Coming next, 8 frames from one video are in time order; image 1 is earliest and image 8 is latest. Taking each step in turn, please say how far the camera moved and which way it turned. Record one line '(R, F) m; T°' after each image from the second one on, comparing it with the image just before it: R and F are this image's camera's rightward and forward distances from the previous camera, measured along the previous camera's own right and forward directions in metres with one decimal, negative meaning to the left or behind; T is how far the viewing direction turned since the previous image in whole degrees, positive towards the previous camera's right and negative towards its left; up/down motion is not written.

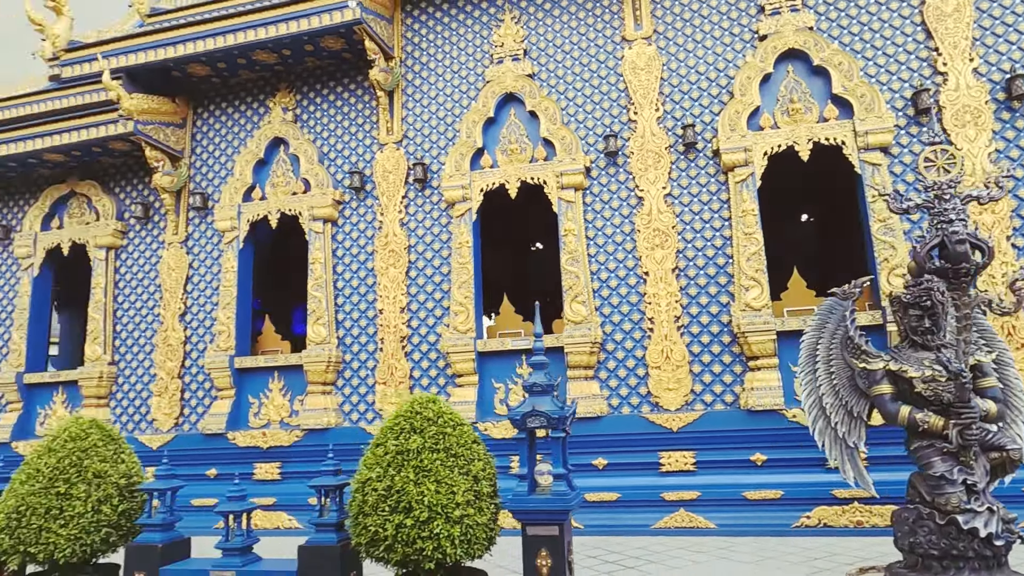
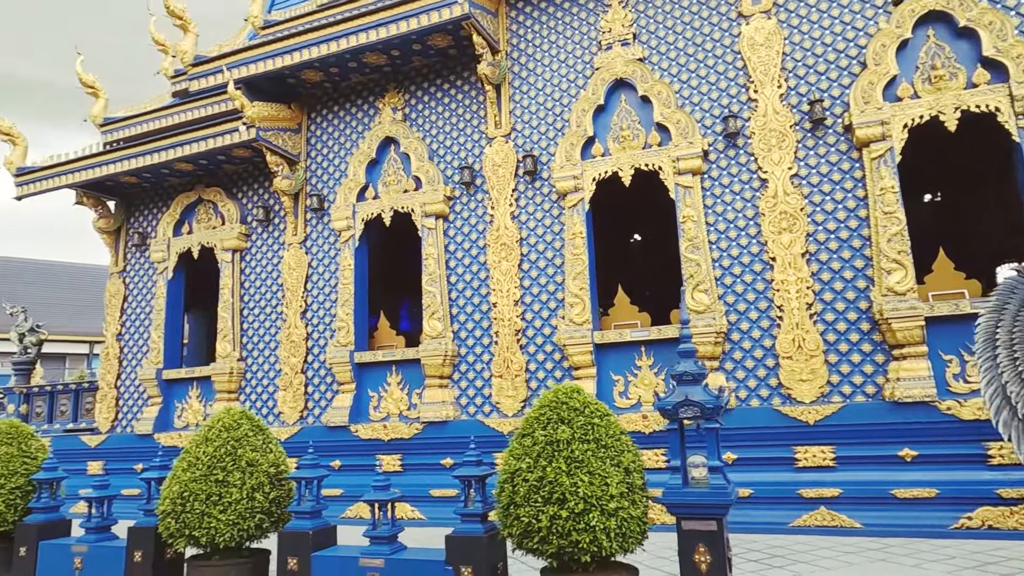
(-0.3, +0.1) m; -7°
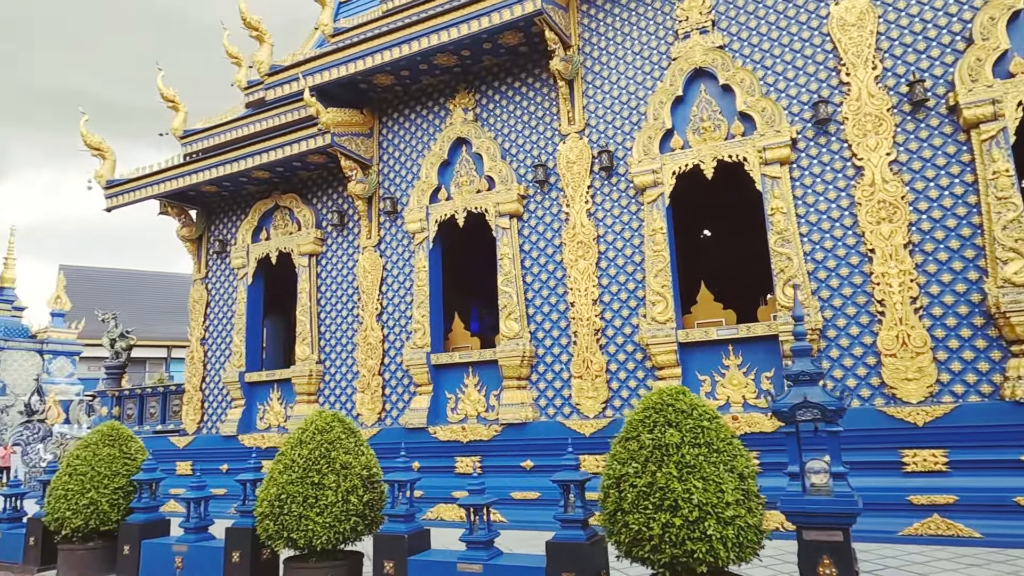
(-0.2, +0.1) m; -5°
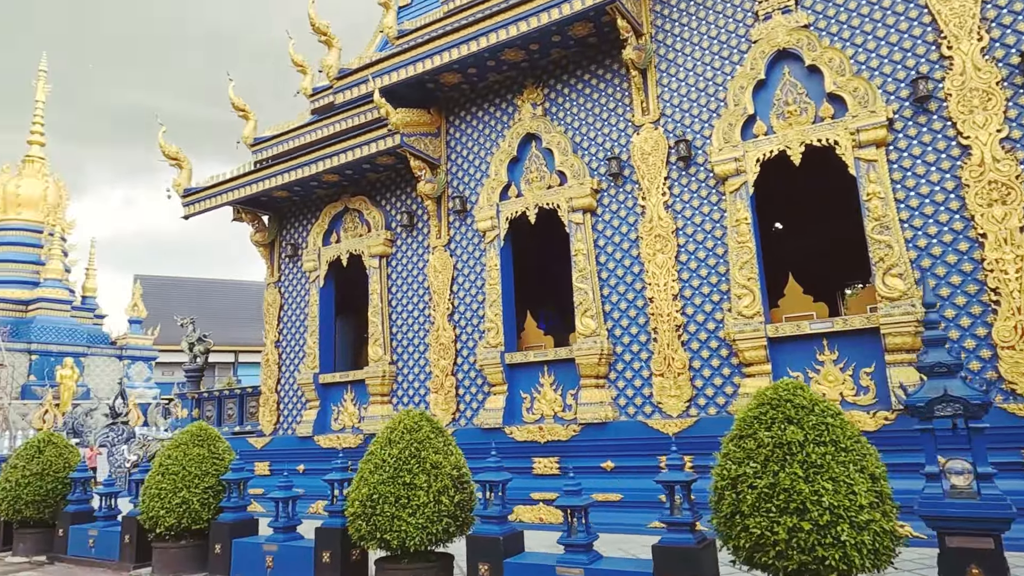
(-0.2, +0.1) m; -5°
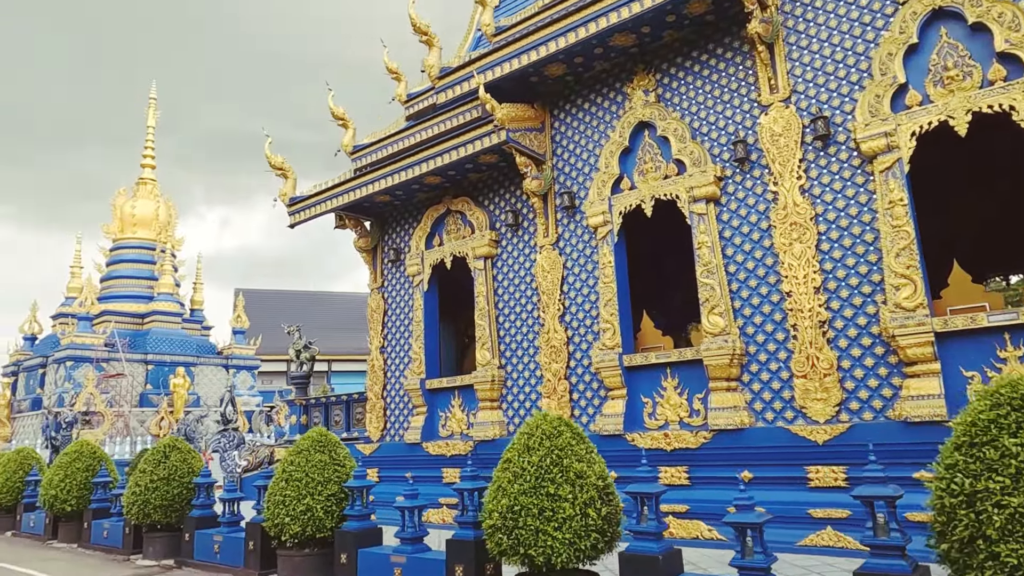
(-0.3, +0.3) m; -7°
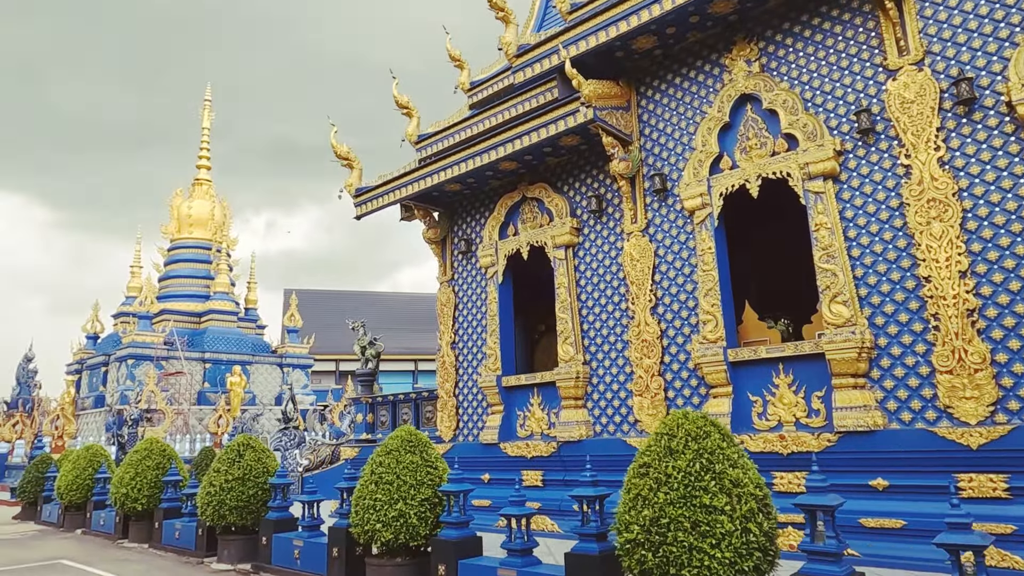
(-0.4, +0.4) m; -3°
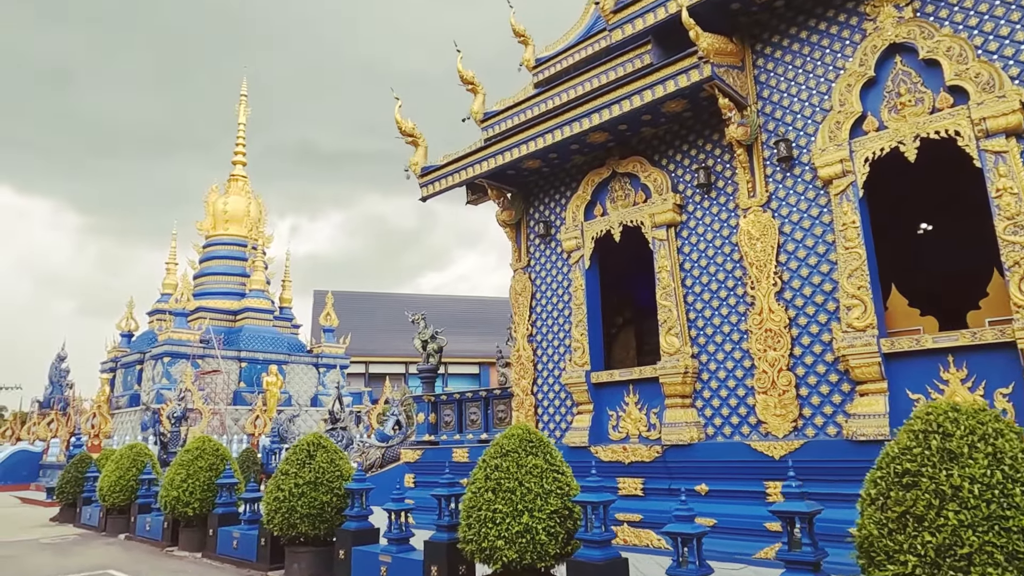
(-0.7, +0.7) m; -2°
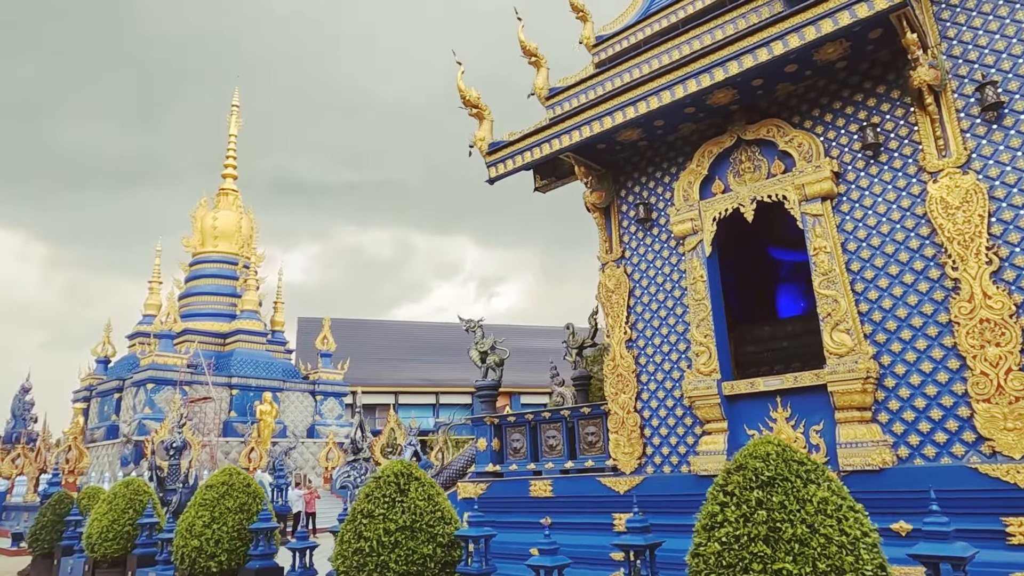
(-1.0, +1.2) m; +2°
